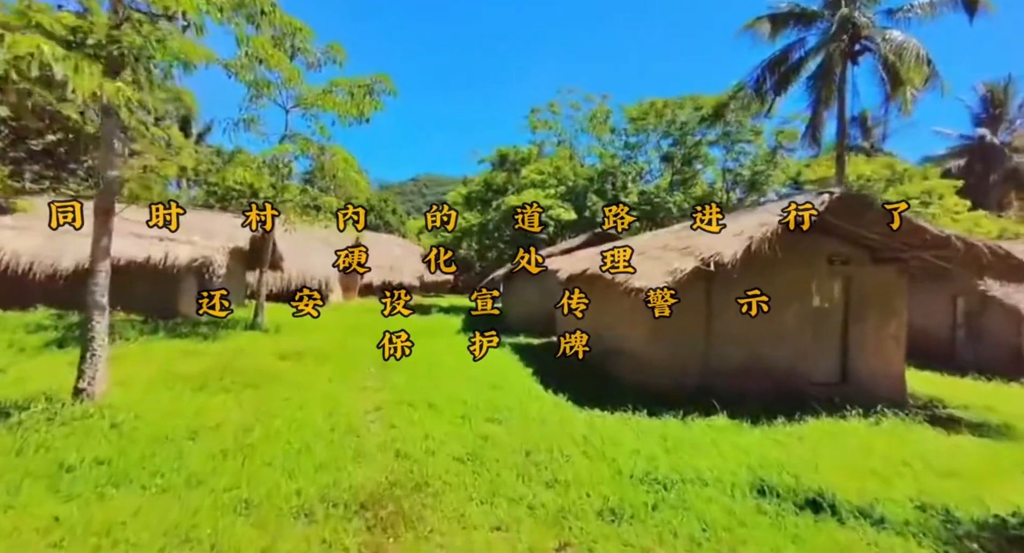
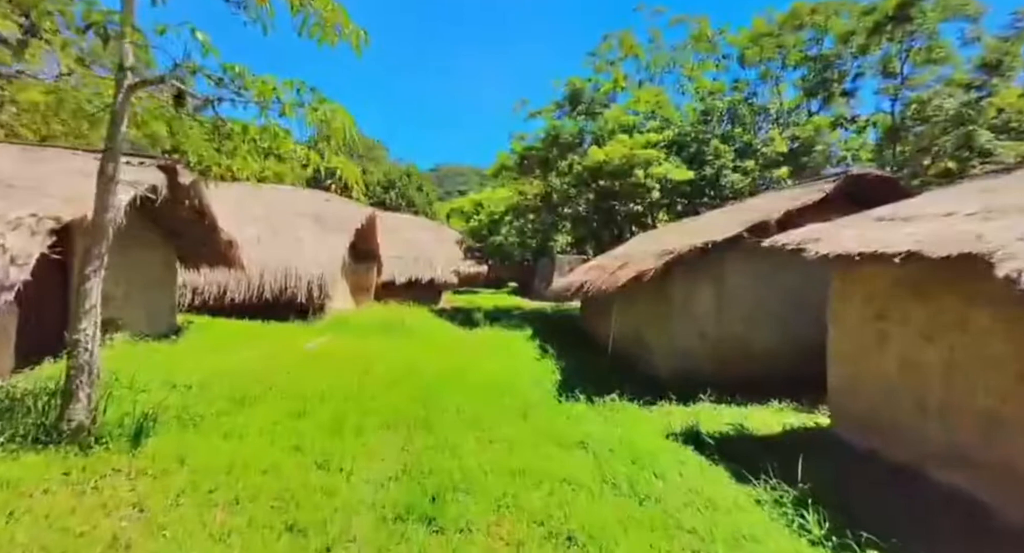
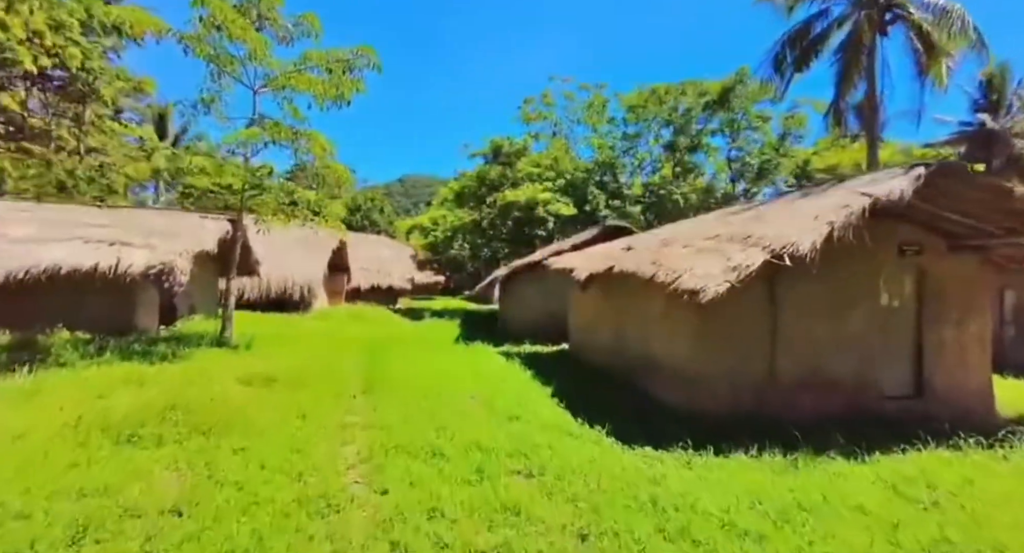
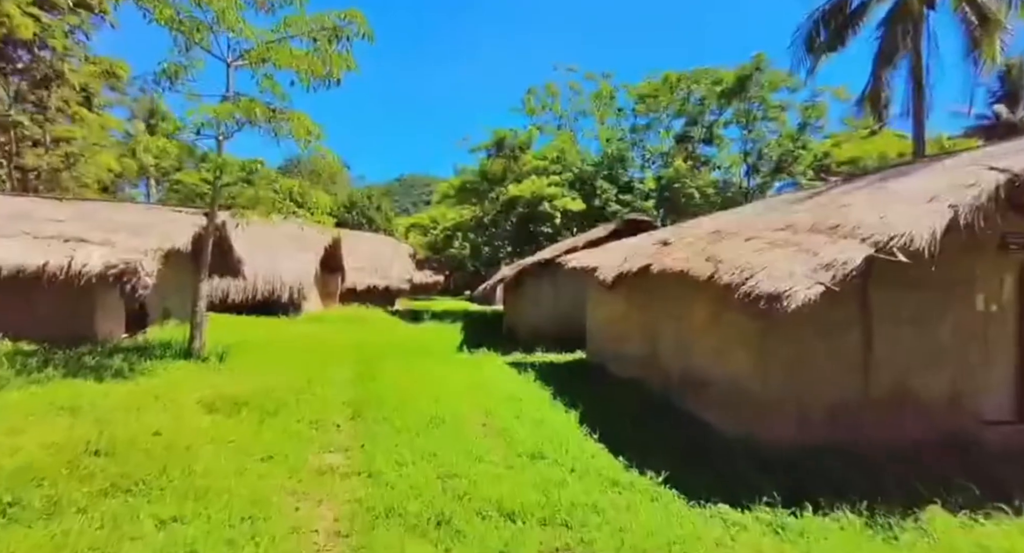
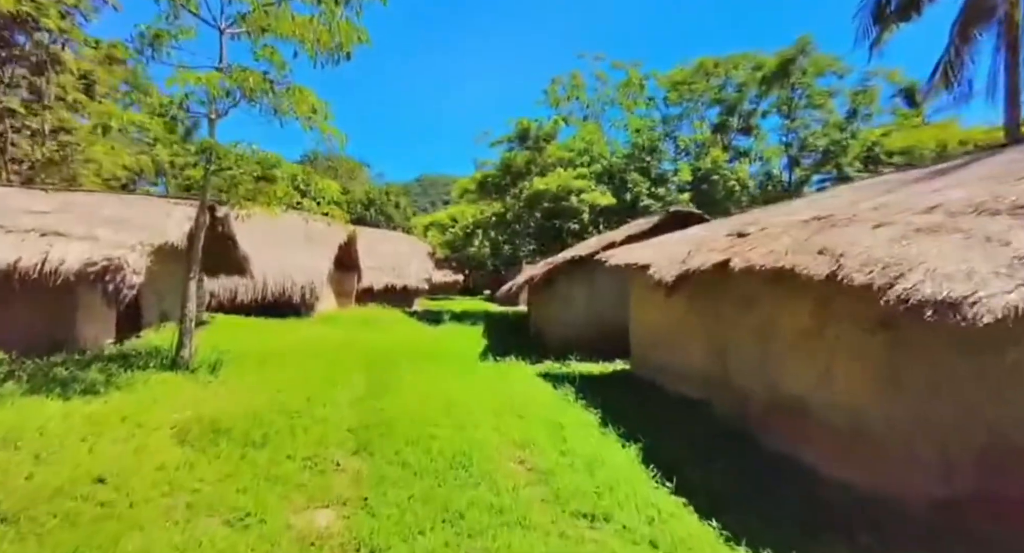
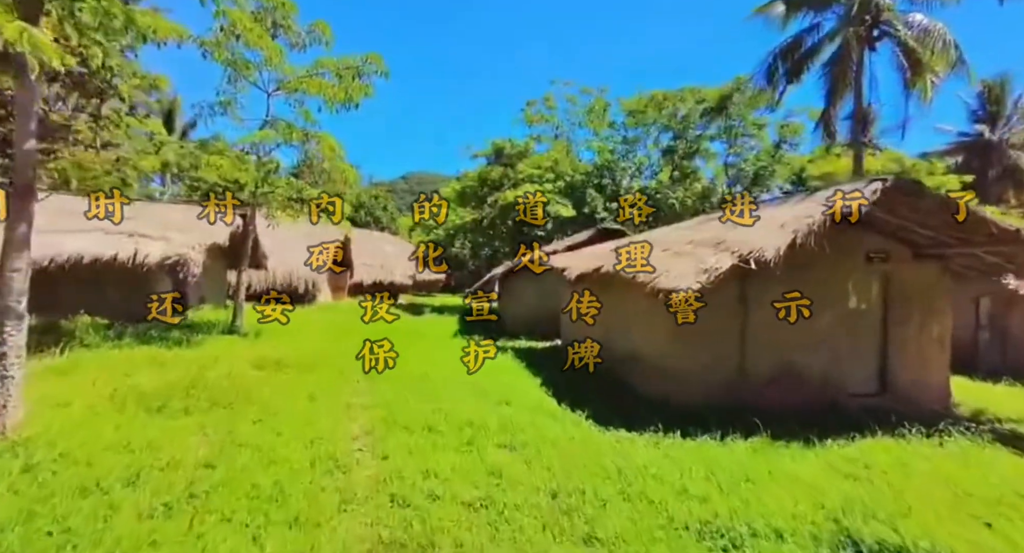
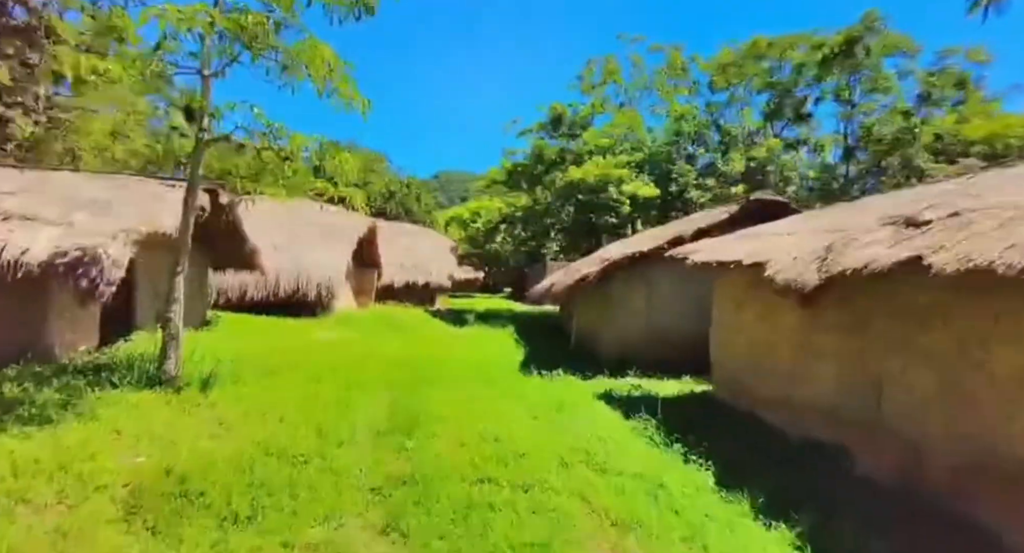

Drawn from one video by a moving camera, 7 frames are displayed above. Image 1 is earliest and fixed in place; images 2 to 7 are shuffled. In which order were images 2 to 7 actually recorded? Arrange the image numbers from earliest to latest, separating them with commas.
6, 3, 4, 5, 7, 2
